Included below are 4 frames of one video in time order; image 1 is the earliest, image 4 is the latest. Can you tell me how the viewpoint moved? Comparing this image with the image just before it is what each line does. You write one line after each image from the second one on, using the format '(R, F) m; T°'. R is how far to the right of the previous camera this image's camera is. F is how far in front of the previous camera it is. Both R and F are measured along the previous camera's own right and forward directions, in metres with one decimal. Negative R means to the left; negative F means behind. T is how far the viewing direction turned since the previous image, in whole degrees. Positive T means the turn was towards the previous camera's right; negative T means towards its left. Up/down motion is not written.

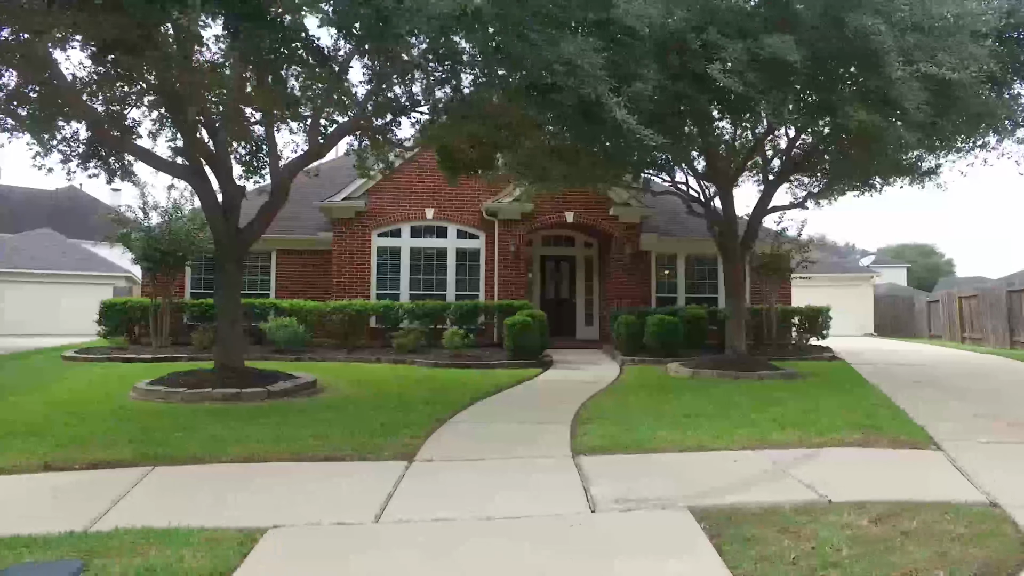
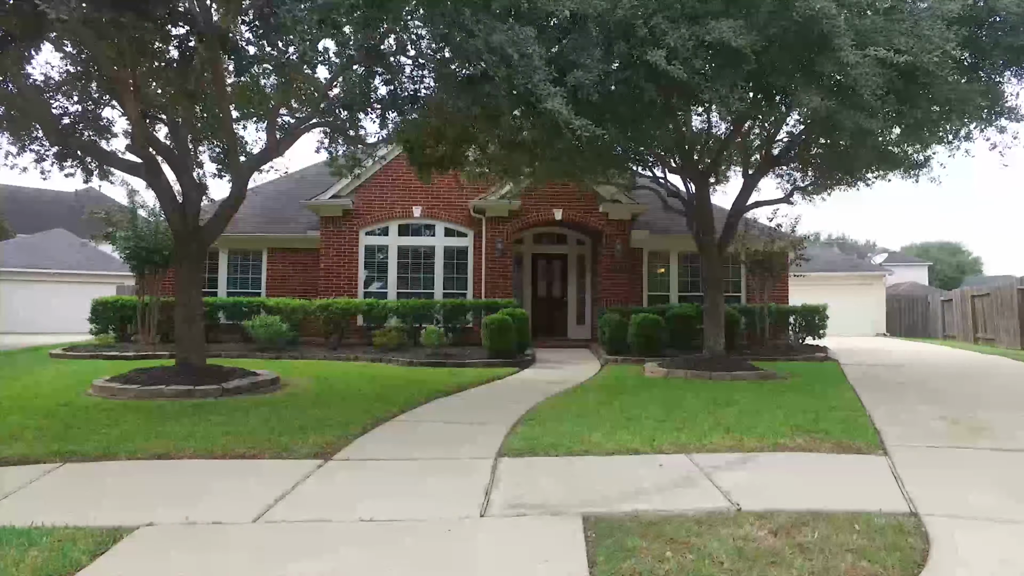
(+0.9, +0.2) m; -2°
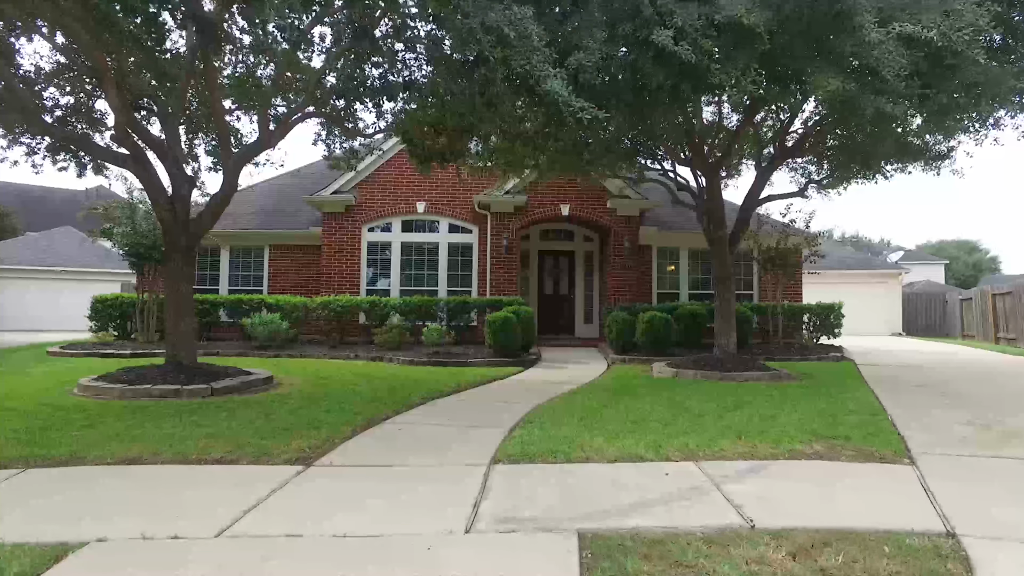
(+0.1, +0.4) m; -1°
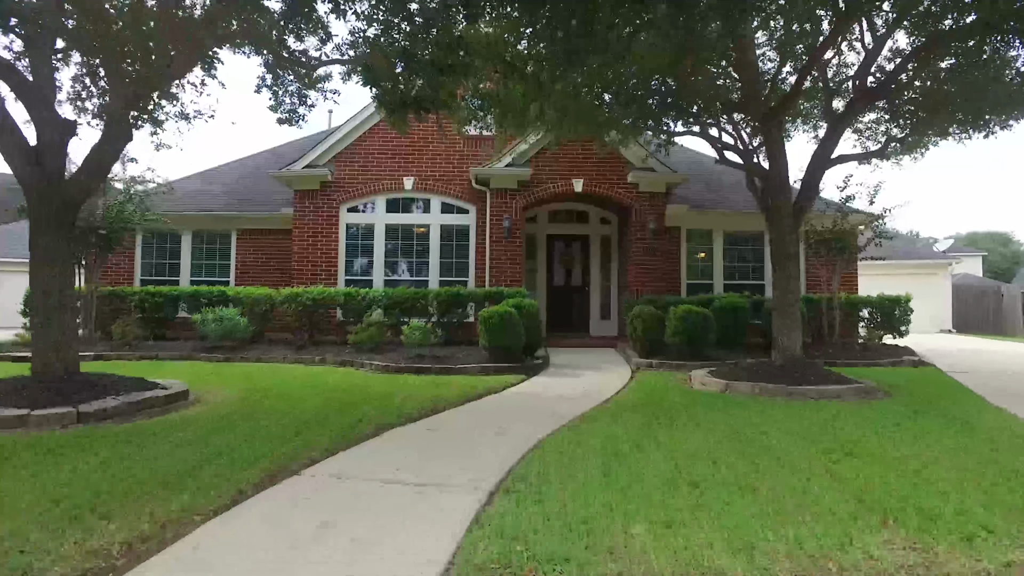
(+0.2, +2.5) m; -1°
